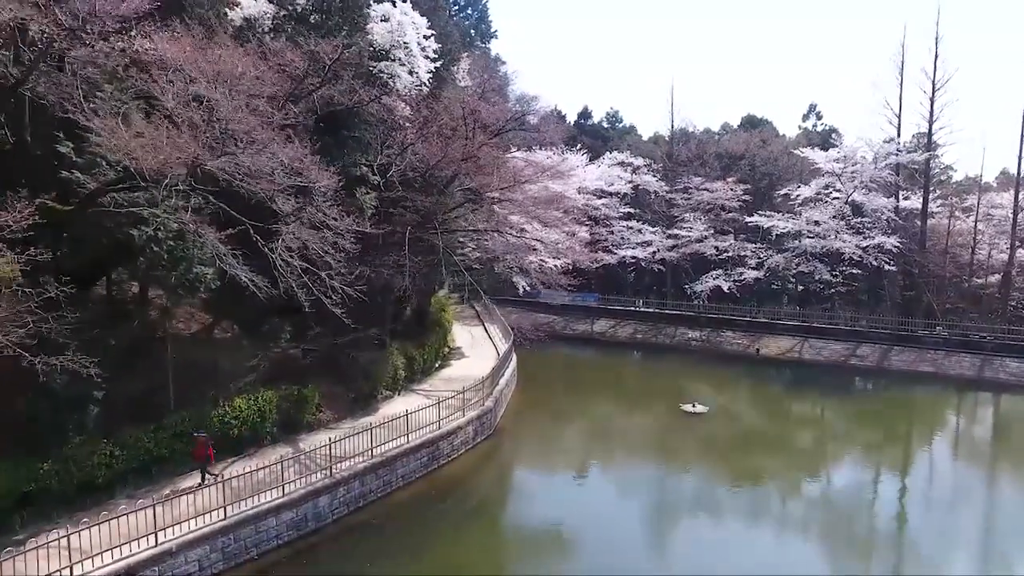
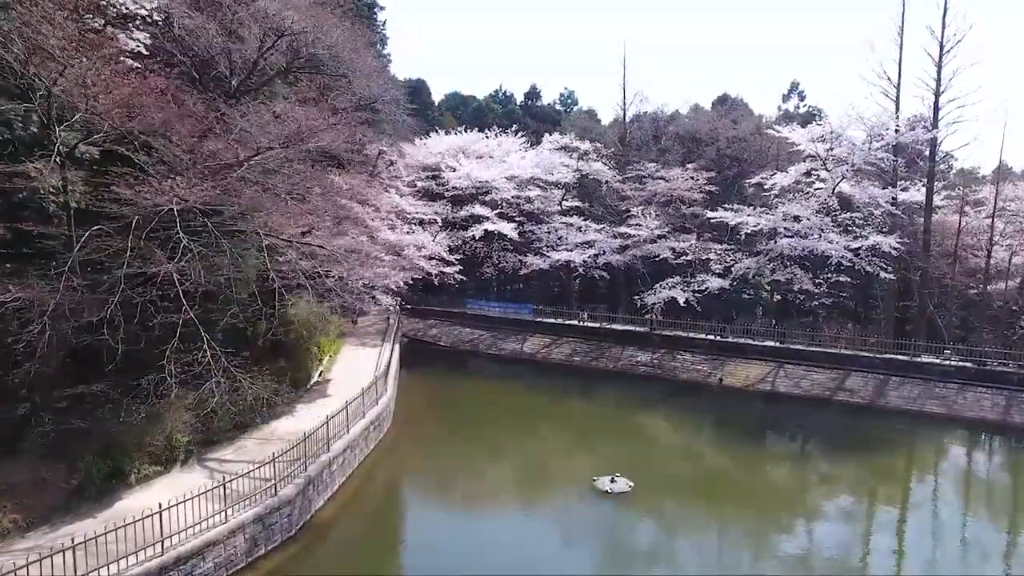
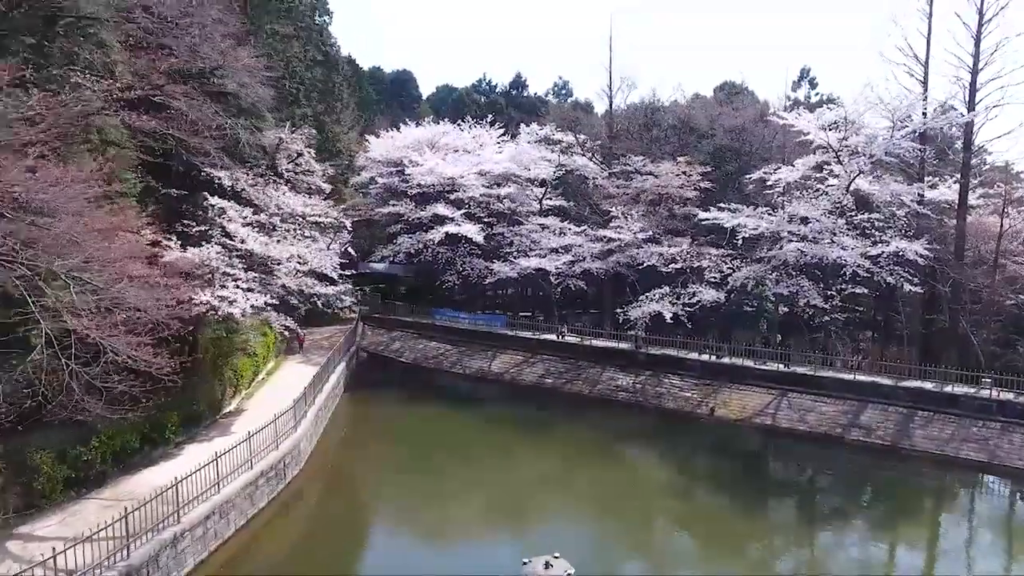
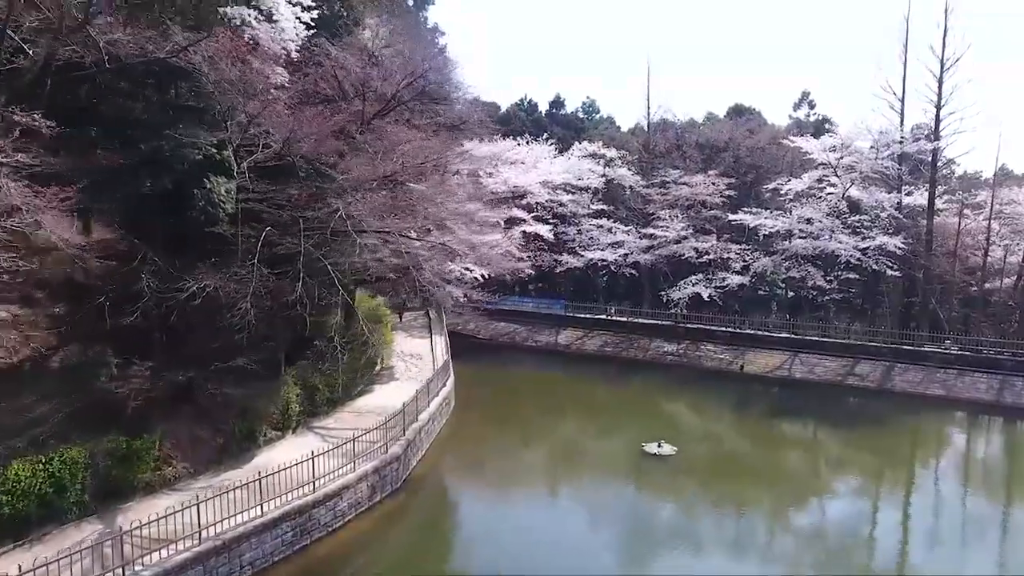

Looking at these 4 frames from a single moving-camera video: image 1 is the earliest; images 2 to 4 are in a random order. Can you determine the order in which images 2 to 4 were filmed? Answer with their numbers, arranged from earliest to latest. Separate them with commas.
4, 2, 3
